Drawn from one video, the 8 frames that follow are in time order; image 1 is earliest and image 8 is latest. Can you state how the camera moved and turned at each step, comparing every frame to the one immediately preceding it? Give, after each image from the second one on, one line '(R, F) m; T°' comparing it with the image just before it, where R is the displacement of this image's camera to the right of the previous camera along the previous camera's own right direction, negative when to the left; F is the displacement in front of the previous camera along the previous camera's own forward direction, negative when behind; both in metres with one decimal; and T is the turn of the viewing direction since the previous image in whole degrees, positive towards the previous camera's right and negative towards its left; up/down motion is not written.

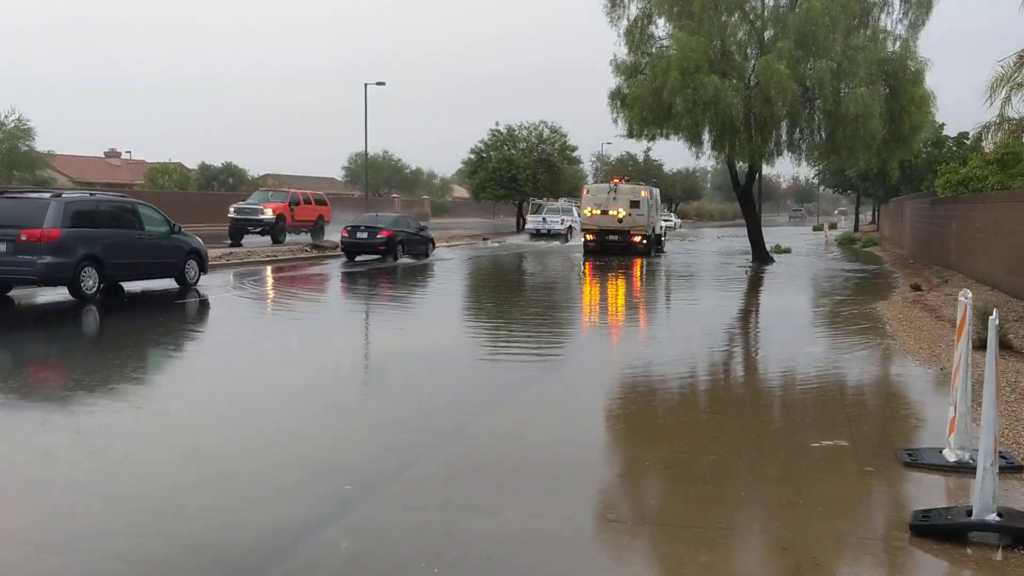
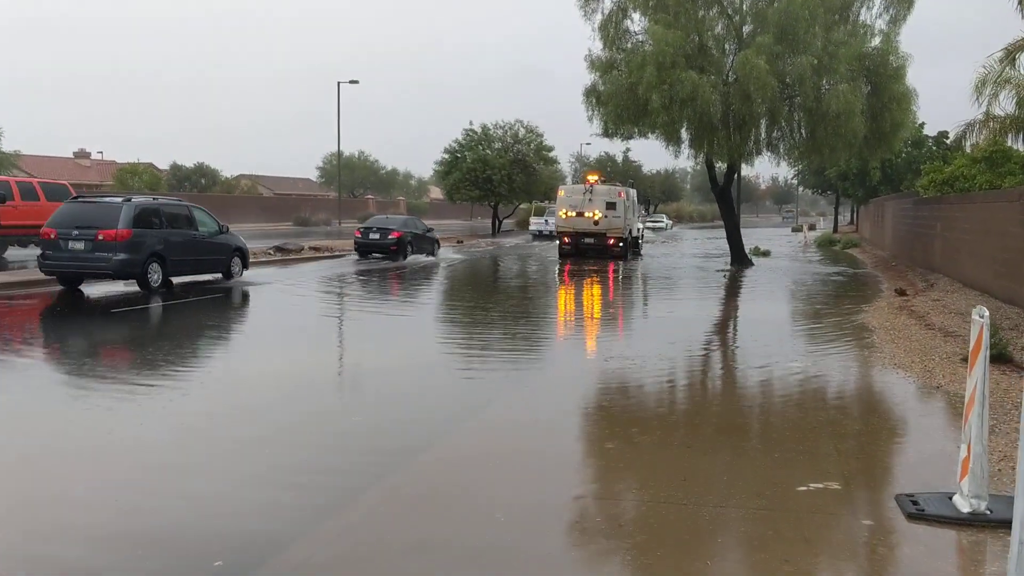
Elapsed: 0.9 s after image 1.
(+0.2, +0.6) m; +1°
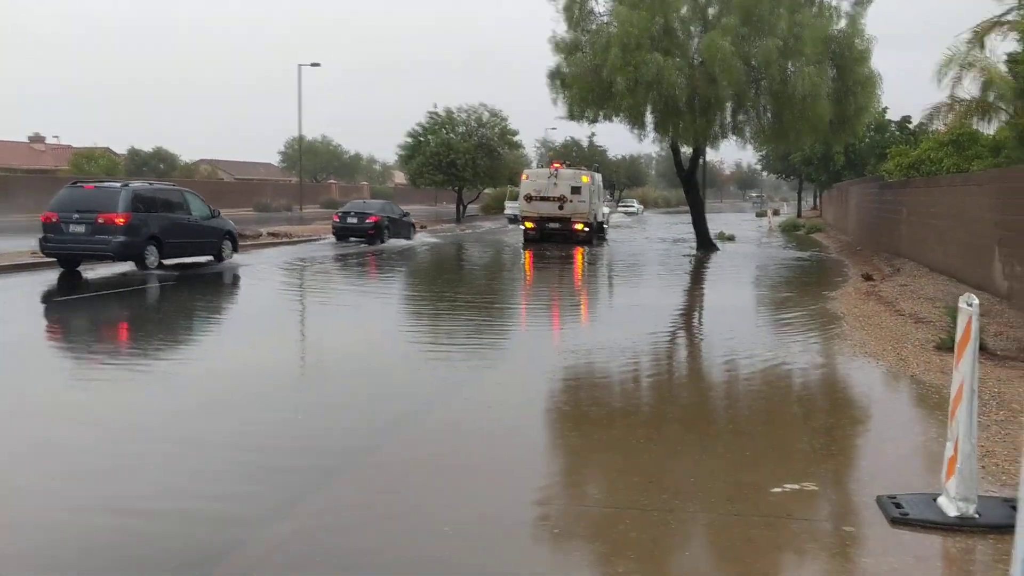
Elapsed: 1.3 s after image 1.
(0.0, +0.3) m; +2°
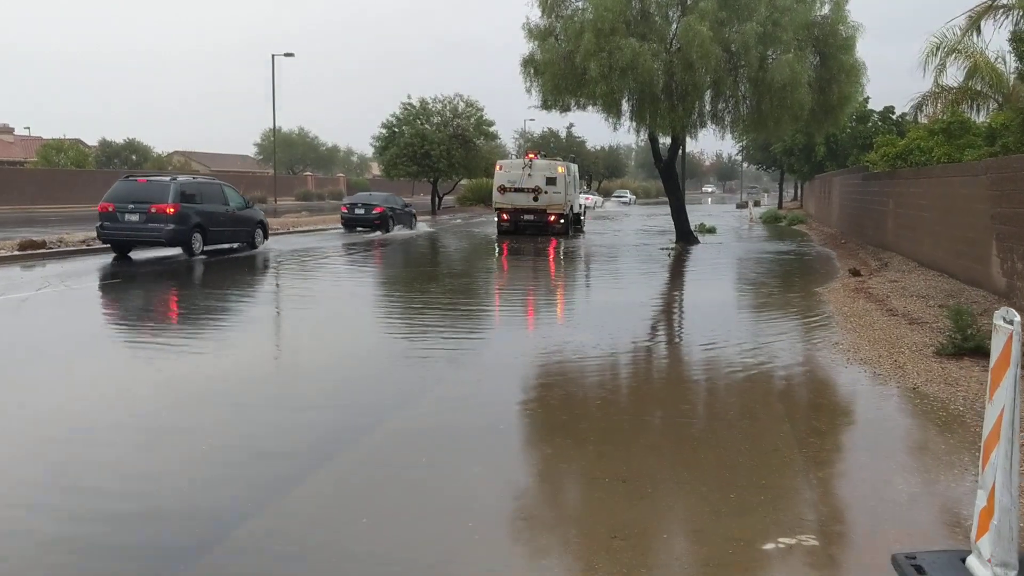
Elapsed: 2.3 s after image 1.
(+0.1, +0.5) m; +1°
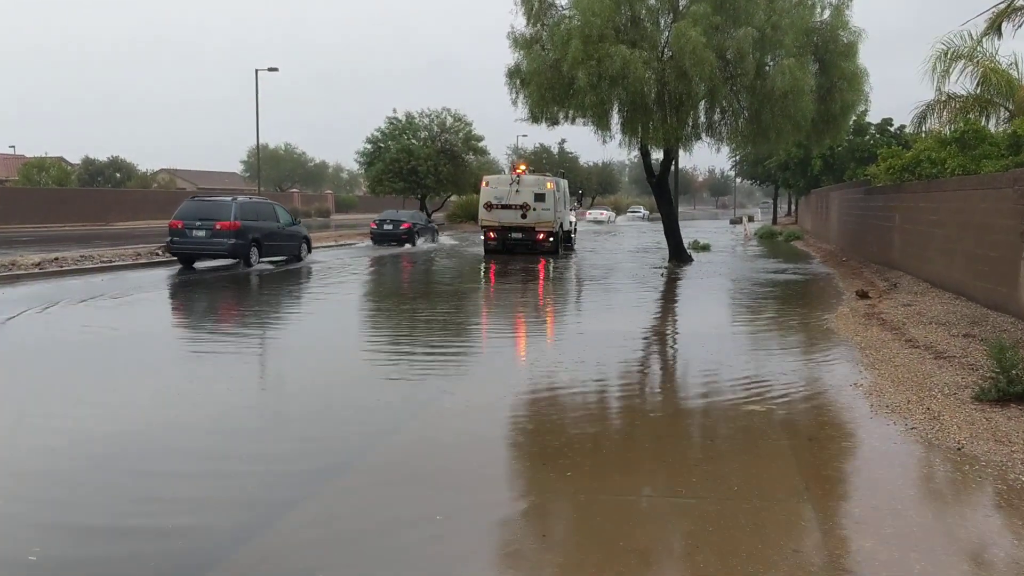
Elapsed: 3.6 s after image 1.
(+0.1, +0.8) m; 0°
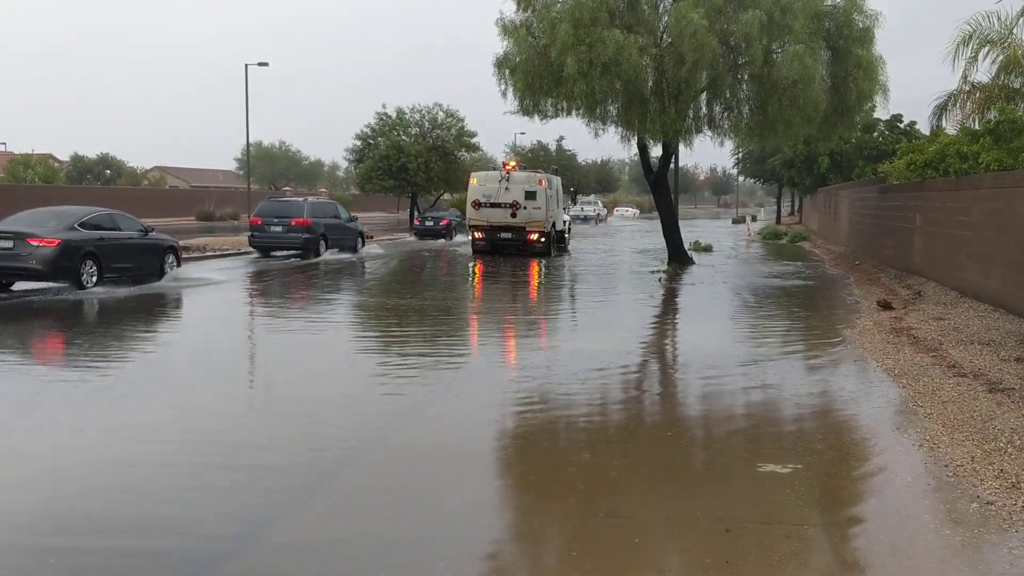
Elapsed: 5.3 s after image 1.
(+0.2, +1.0) m; 0°
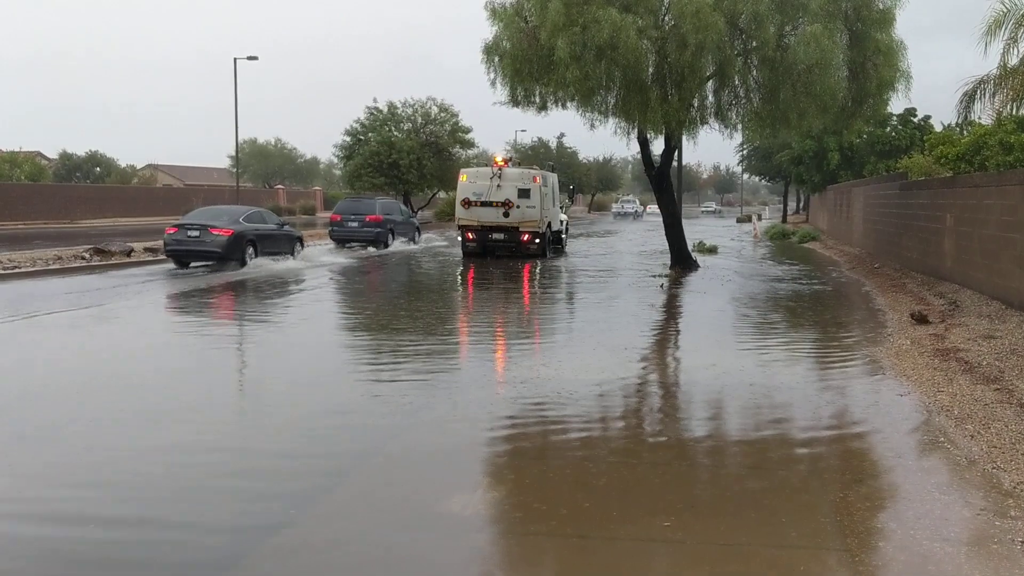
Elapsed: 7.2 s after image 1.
(+0.2, +1.0) m; 0°
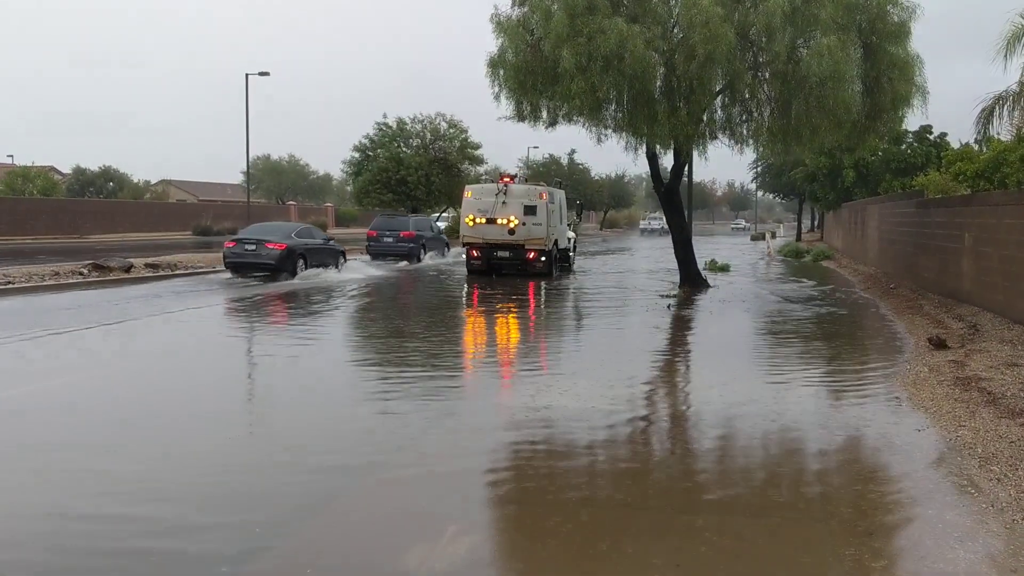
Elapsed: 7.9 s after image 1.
(+0.1, +0.3) m; -1°
